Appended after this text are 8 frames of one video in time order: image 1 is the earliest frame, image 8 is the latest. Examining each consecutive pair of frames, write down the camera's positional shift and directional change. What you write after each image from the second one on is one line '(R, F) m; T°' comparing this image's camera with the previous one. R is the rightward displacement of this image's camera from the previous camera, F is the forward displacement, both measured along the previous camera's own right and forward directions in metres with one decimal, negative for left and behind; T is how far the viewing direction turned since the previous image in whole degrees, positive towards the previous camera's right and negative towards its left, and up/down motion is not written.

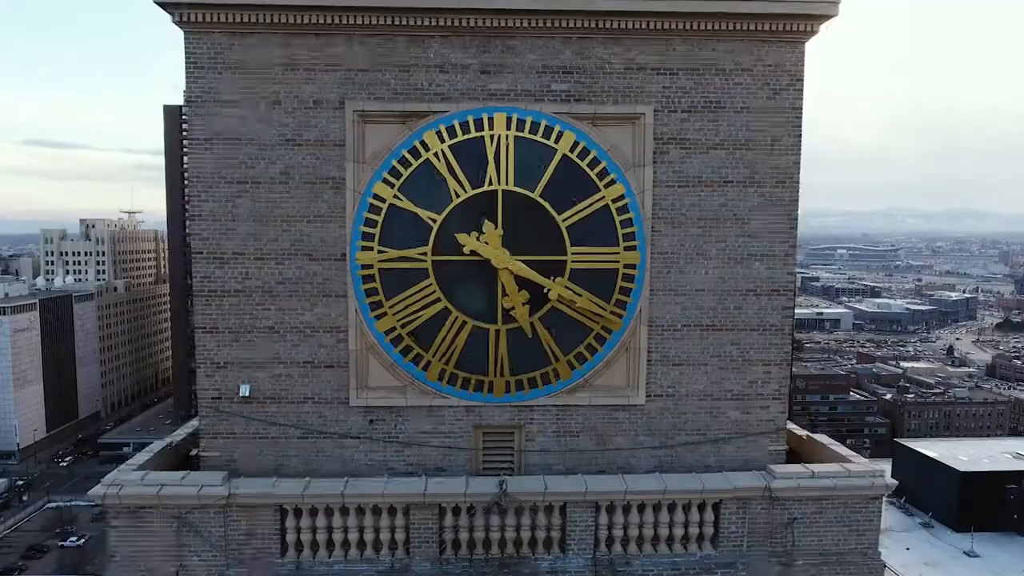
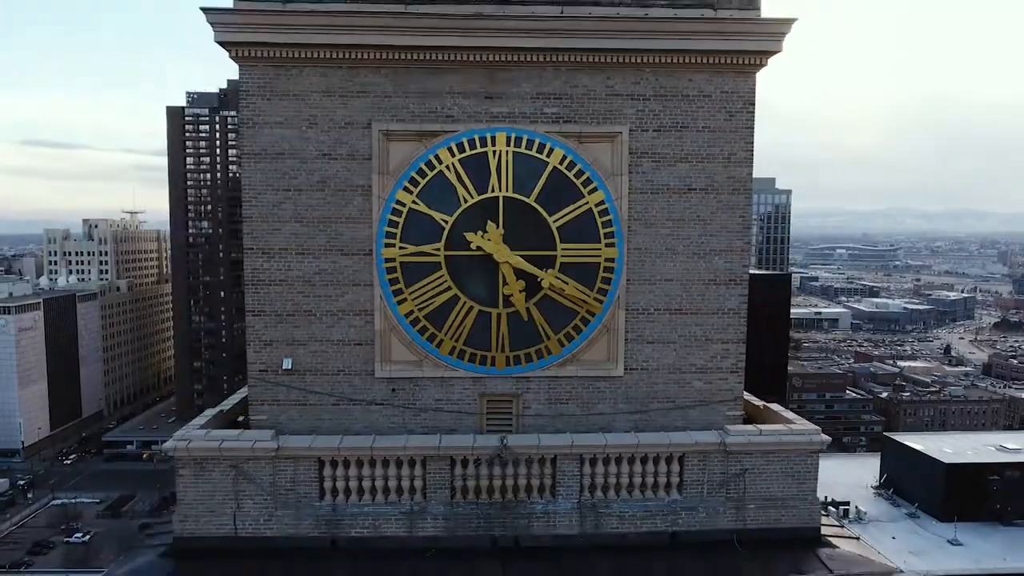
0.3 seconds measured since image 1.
(0.0, -0.8) m; 0°
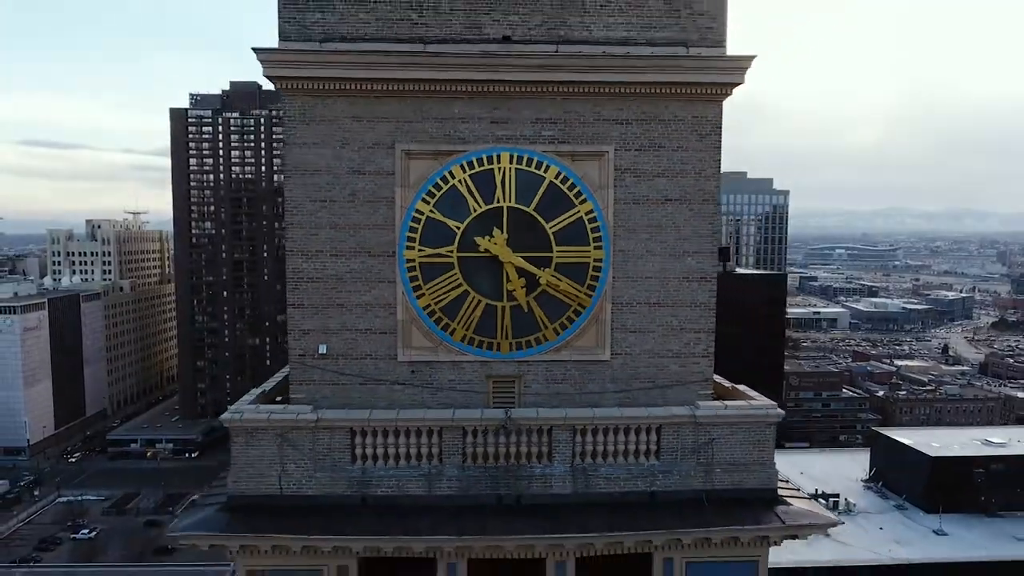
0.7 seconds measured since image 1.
(0.0, -0.8) m; 0°
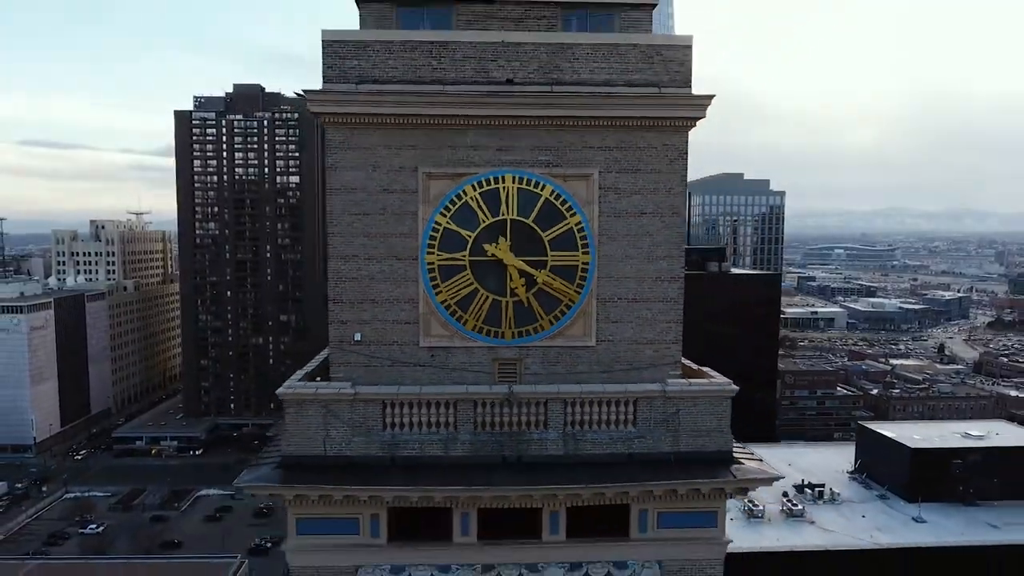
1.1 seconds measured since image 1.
(0.0, -1.1) m; 0°
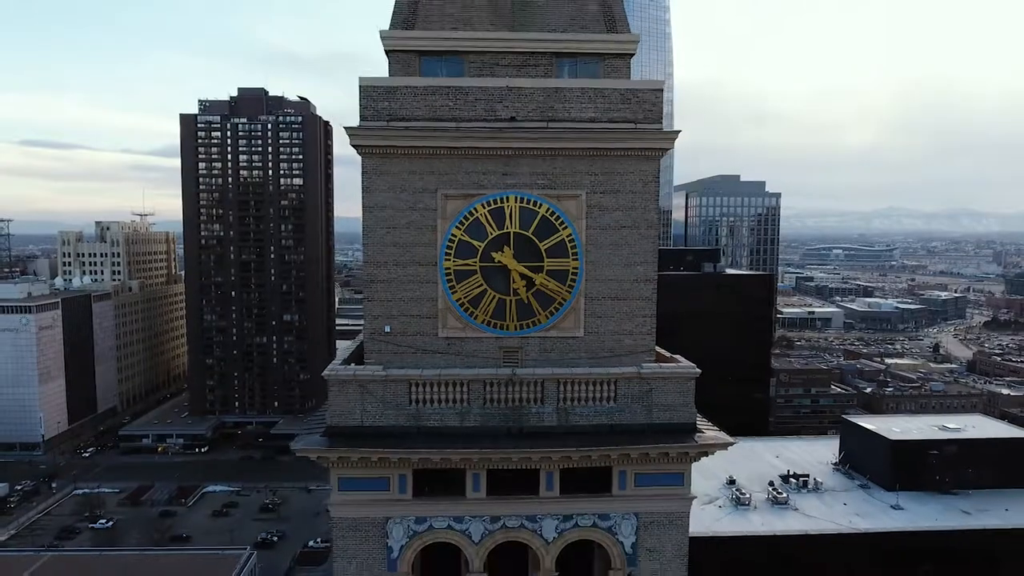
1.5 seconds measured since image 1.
(0.0, -1.4) m; 0°
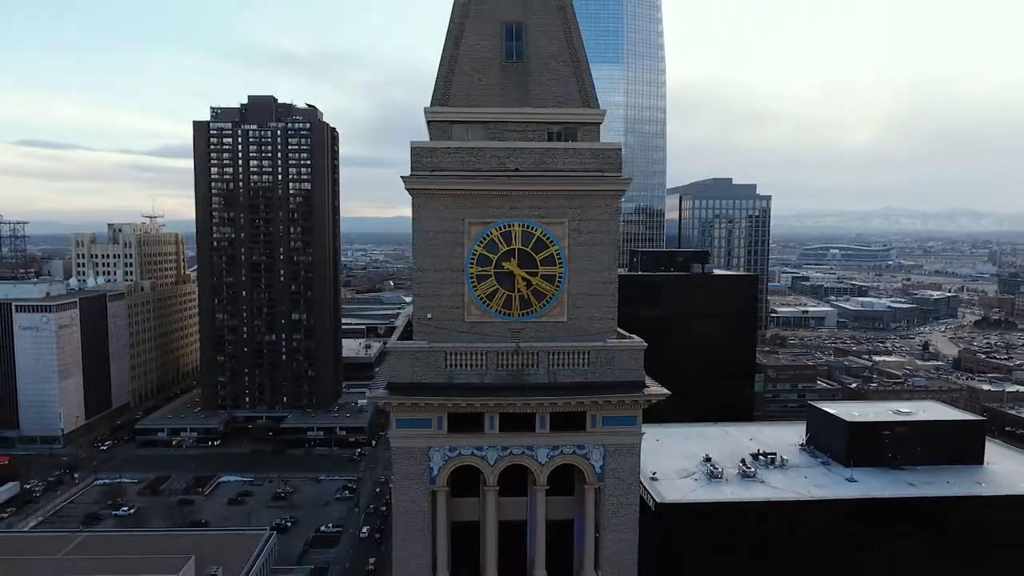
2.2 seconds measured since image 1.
(-0.1, -3.4) m; 0°
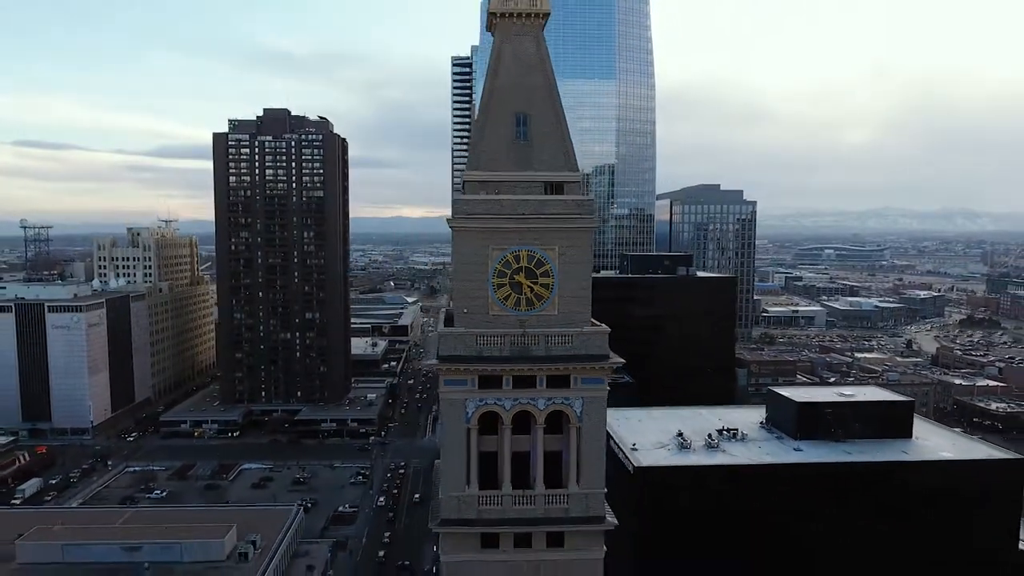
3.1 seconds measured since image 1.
(-0.3, -5.7) m; 0°
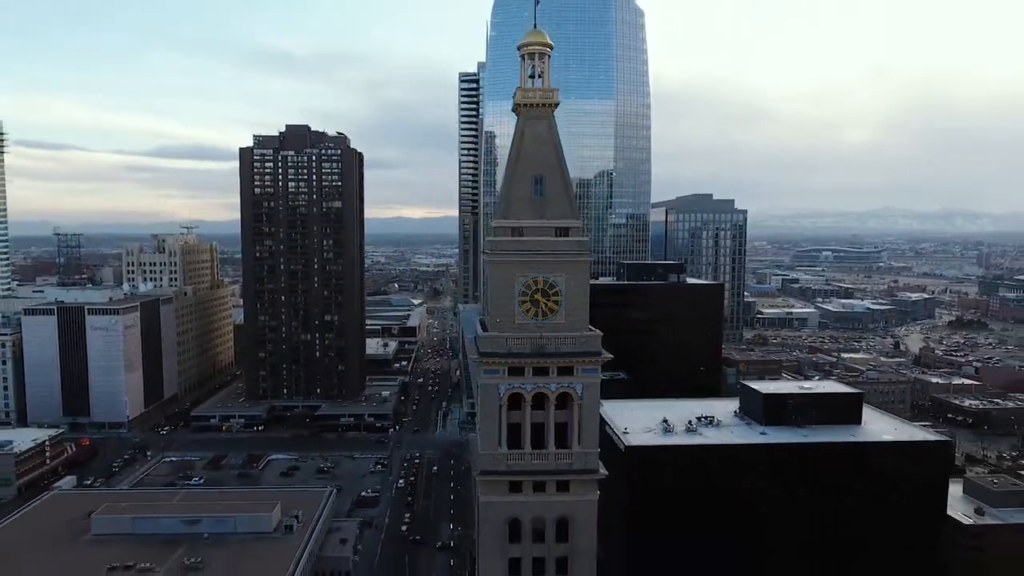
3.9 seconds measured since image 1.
(-0.7, -6.6) m; 0°
